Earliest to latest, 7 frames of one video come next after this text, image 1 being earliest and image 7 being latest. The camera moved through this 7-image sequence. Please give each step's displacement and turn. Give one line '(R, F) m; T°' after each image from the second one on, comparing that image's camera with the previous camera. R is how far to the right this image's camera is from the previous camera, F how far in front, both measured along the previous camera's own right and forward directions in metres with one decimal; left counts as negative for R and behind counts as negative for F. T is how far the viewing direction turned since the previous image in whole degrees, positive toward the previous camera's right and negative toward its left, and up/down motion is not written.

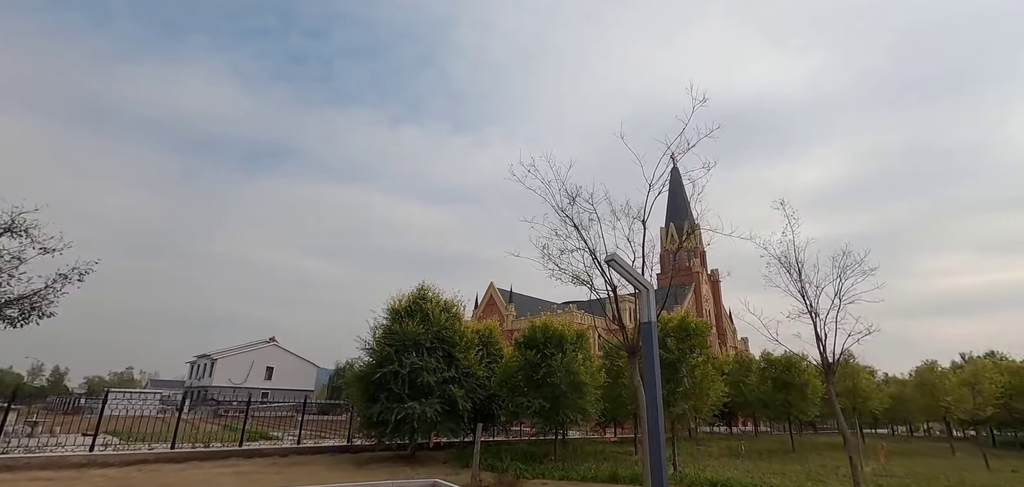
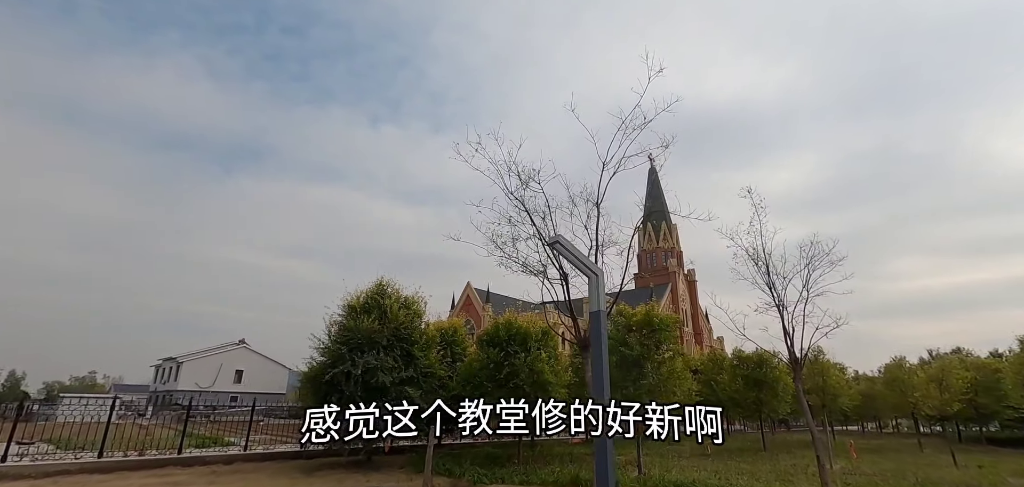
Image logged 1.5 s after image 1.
(+0.7, +0.9) m; +2°
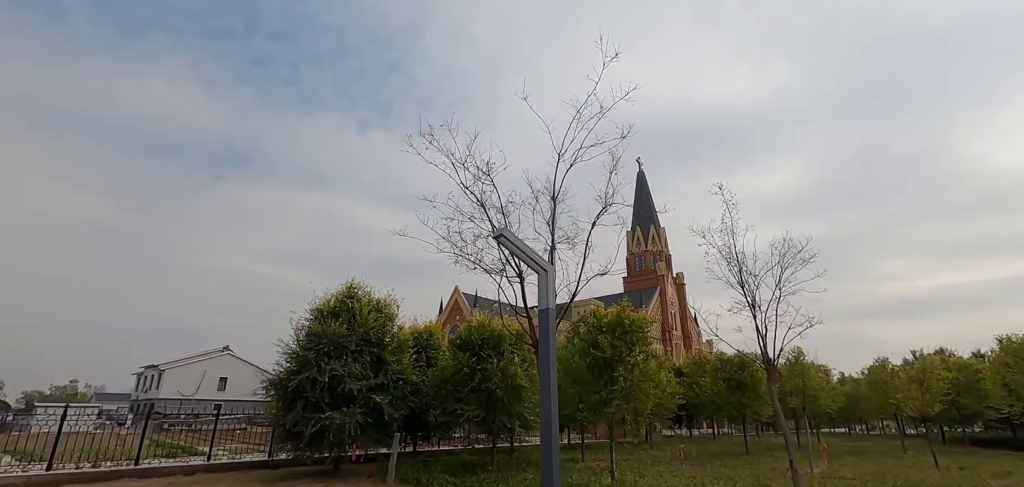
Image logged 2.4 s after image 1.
(+0.7, +0.5) m; +1°
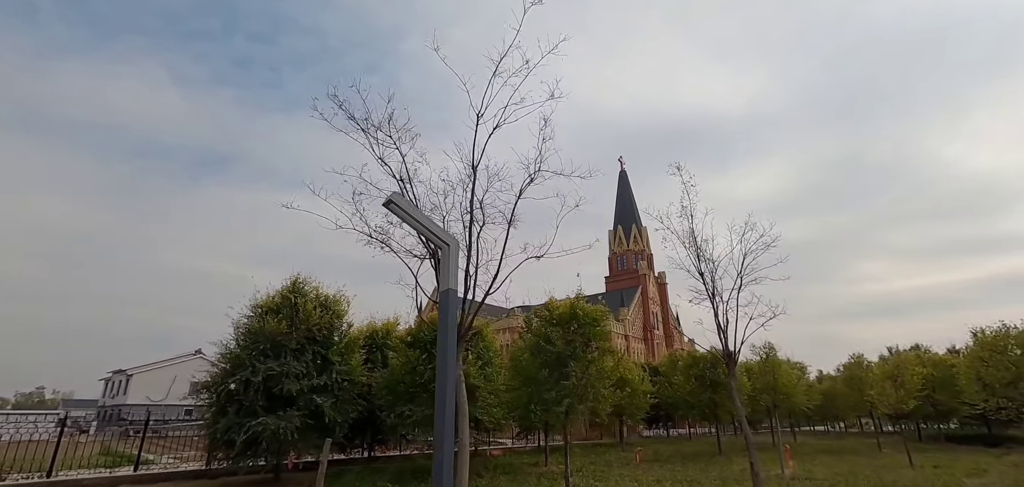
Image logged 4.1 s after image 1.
(+1.1, +1.1) m; +2°
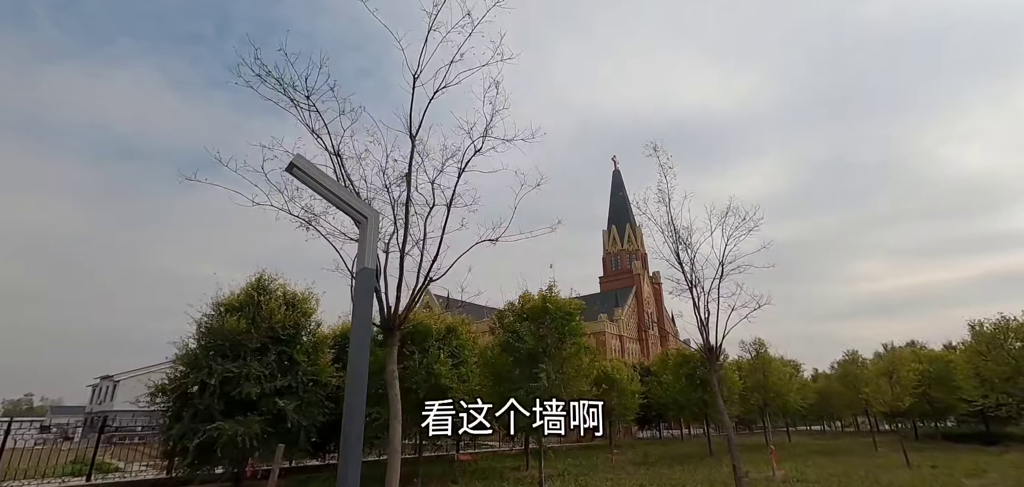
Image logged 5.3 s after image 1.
(+0.7, +0.9) m; 0°
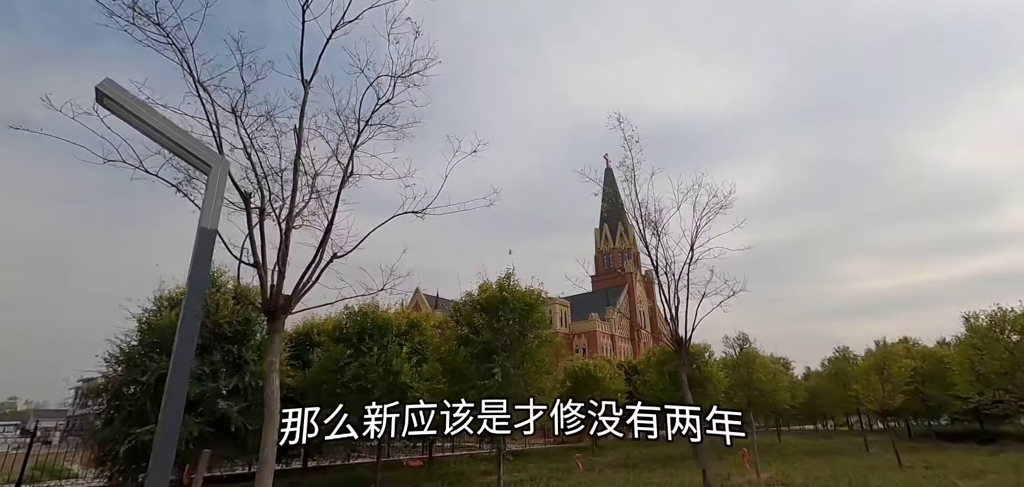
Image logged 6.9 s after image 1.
(+1.0, +1.1) m; 0°
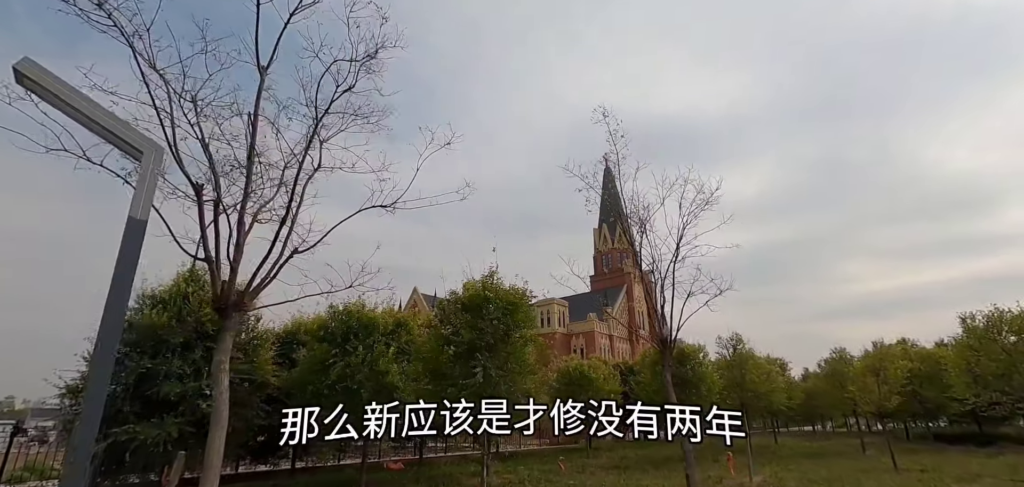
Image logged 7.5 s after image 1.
(+0.4, +0.3) m; 0°
